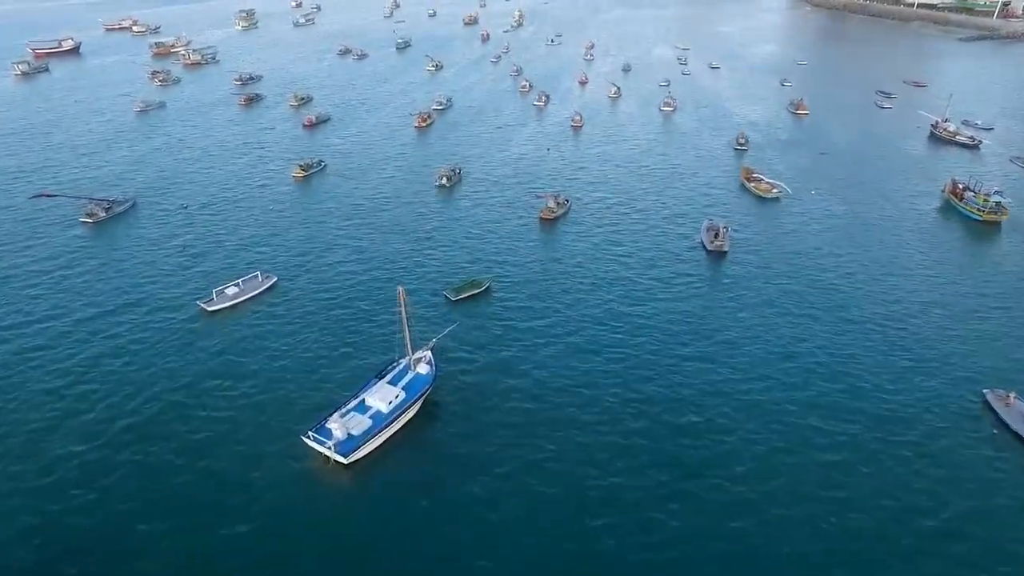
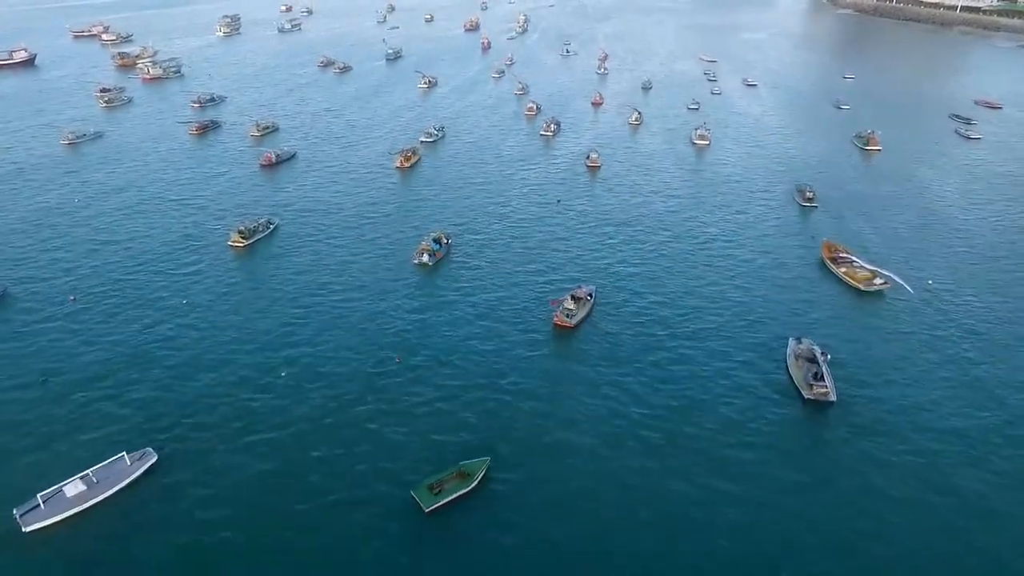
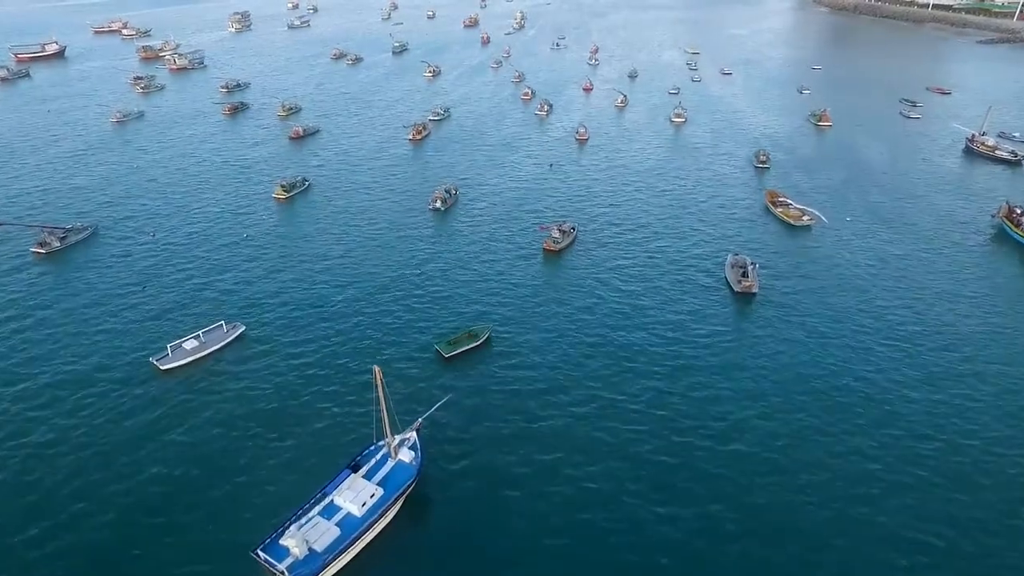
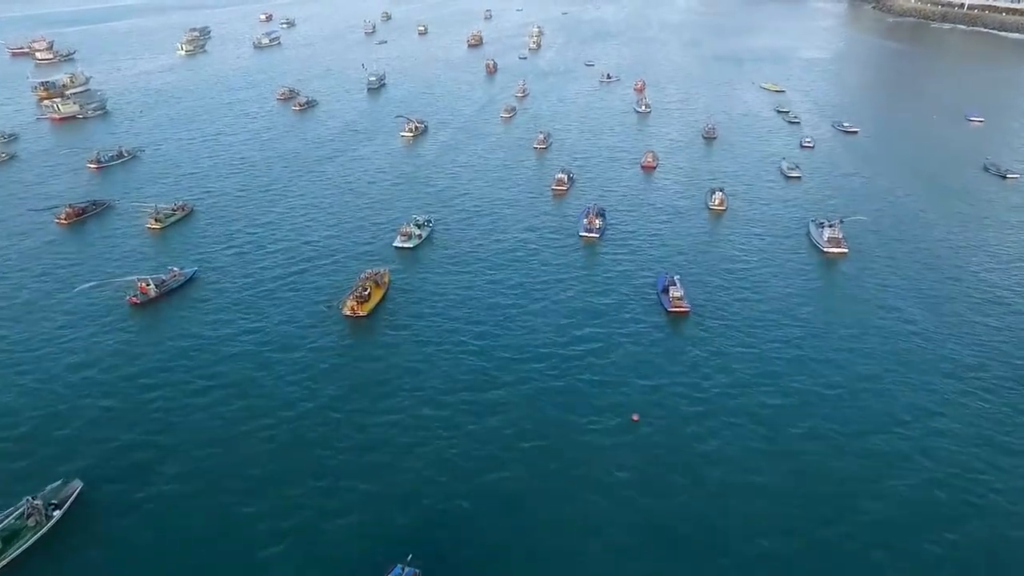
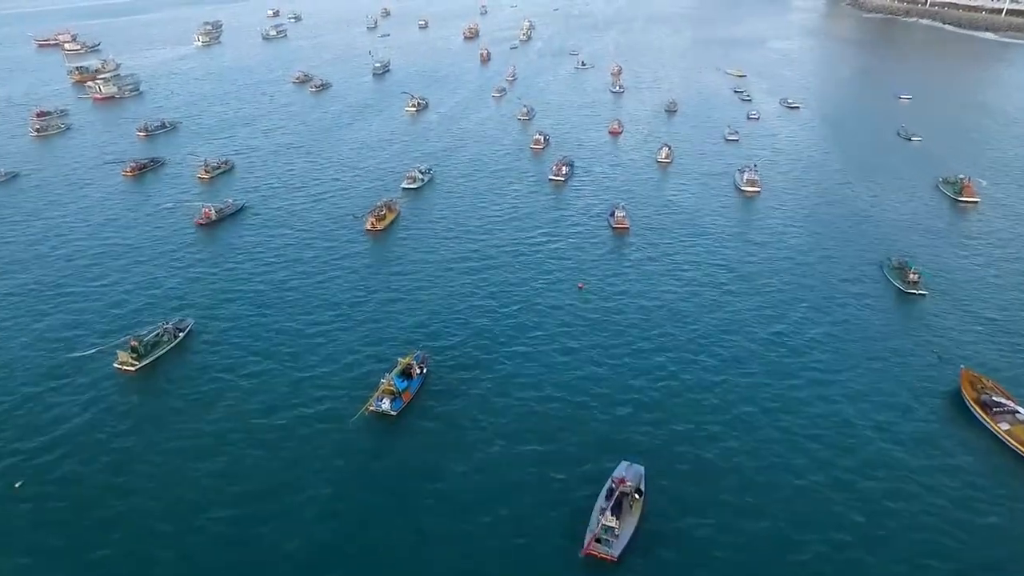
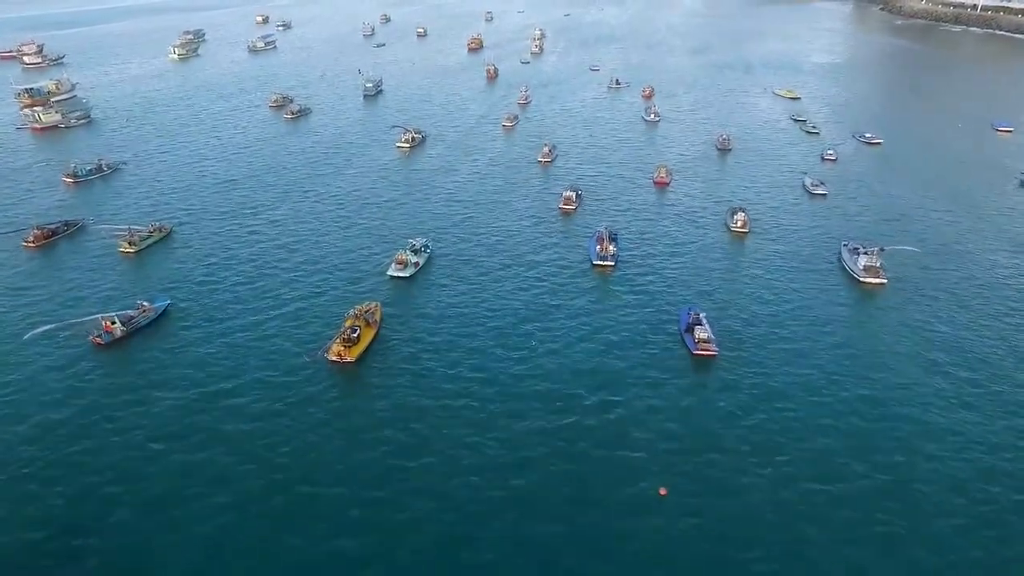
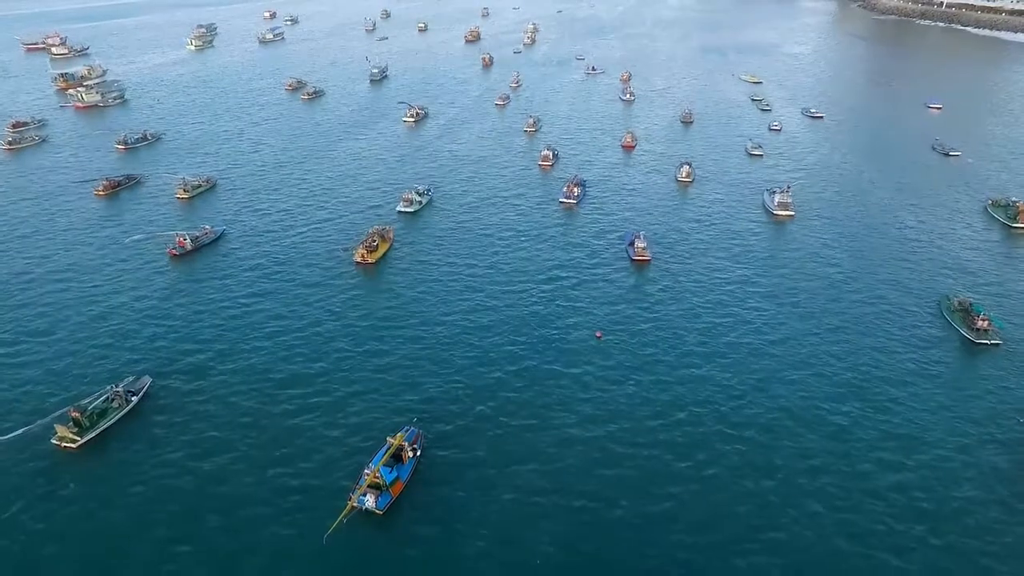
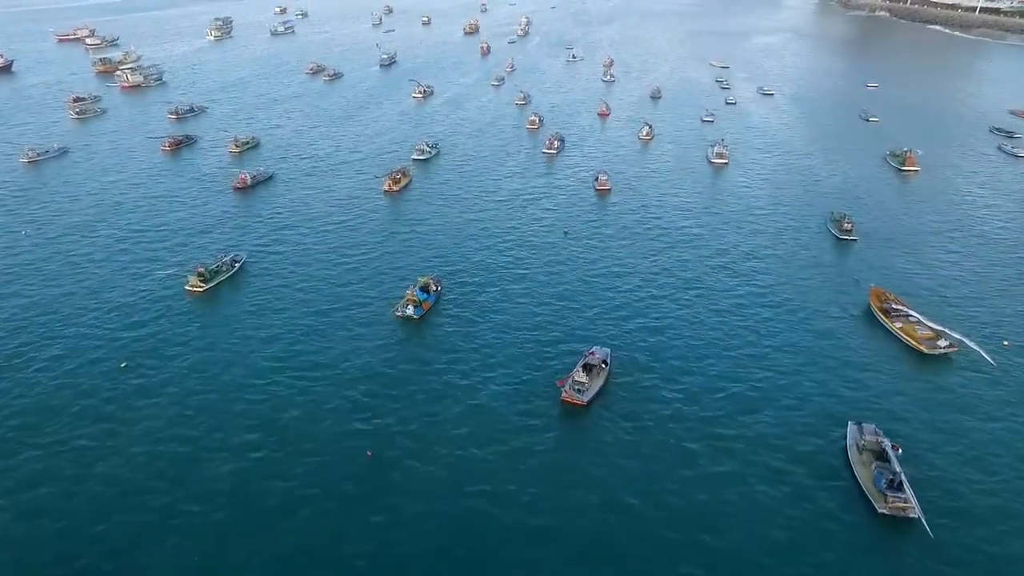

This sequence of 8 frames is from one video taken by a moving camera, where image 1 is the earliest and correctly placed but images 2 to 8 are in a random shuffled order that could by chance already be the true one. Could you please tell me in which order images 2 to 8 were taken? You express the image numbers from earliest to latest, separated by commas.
3, 2, 8, 5, 7, 4, 6
